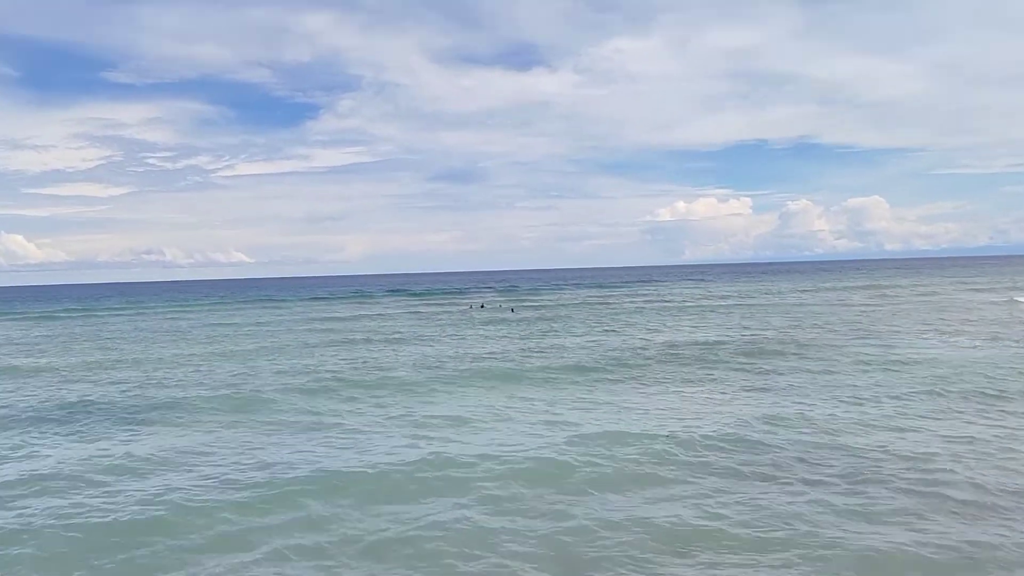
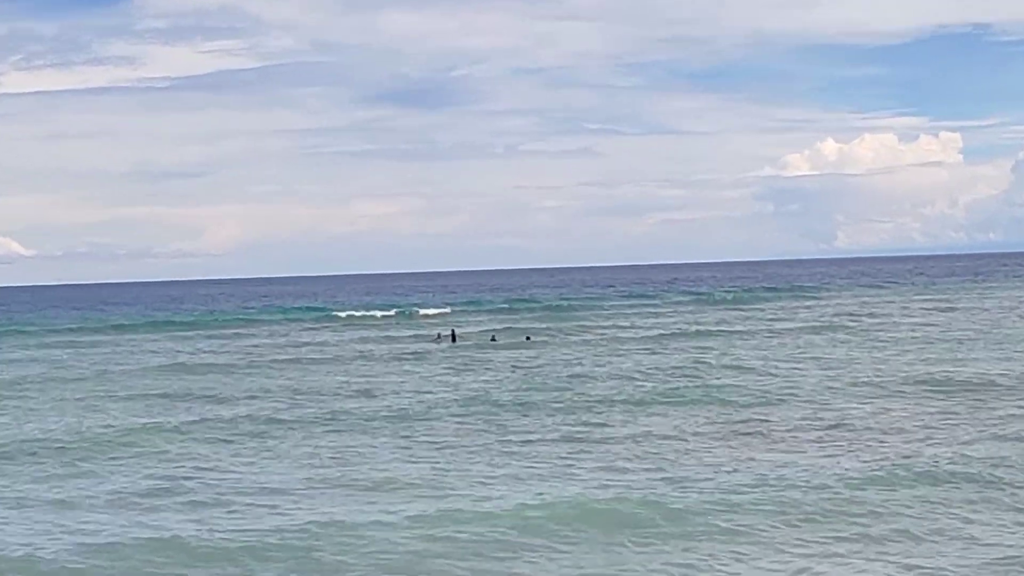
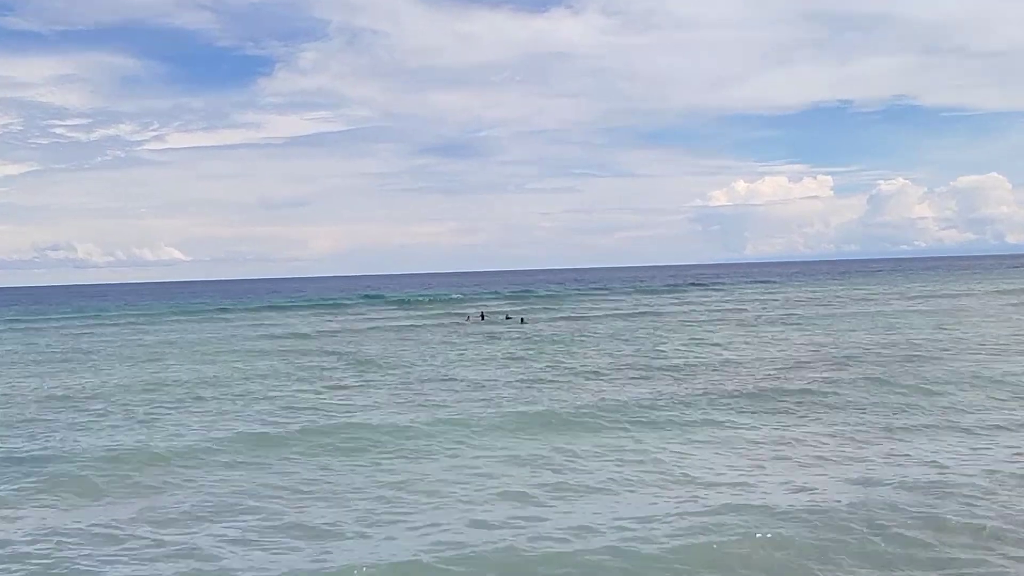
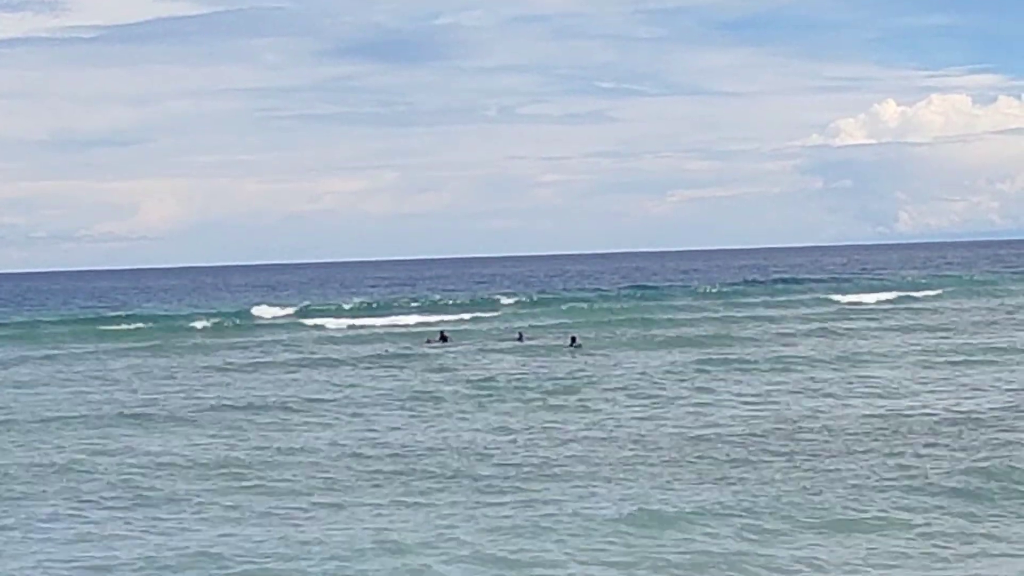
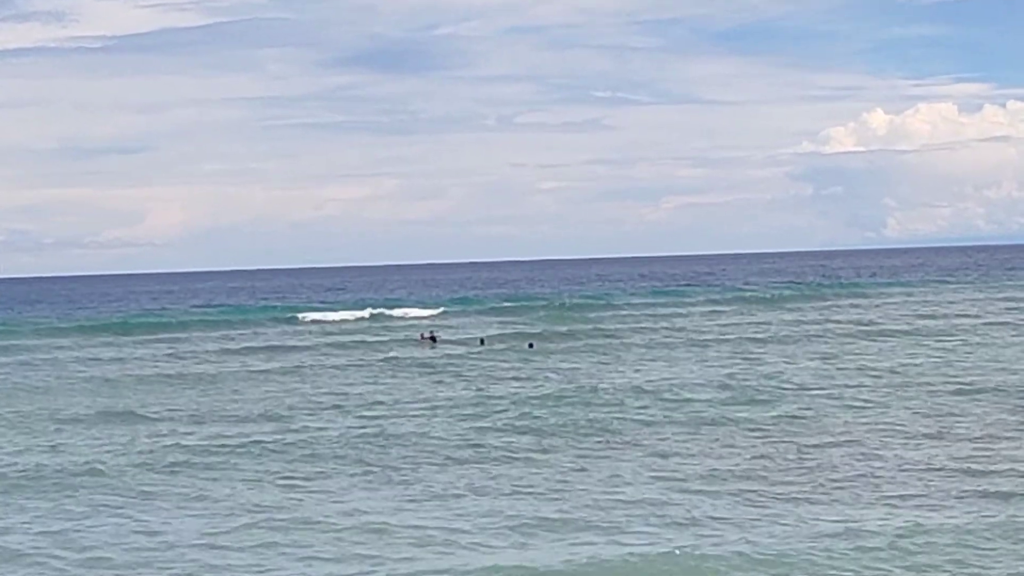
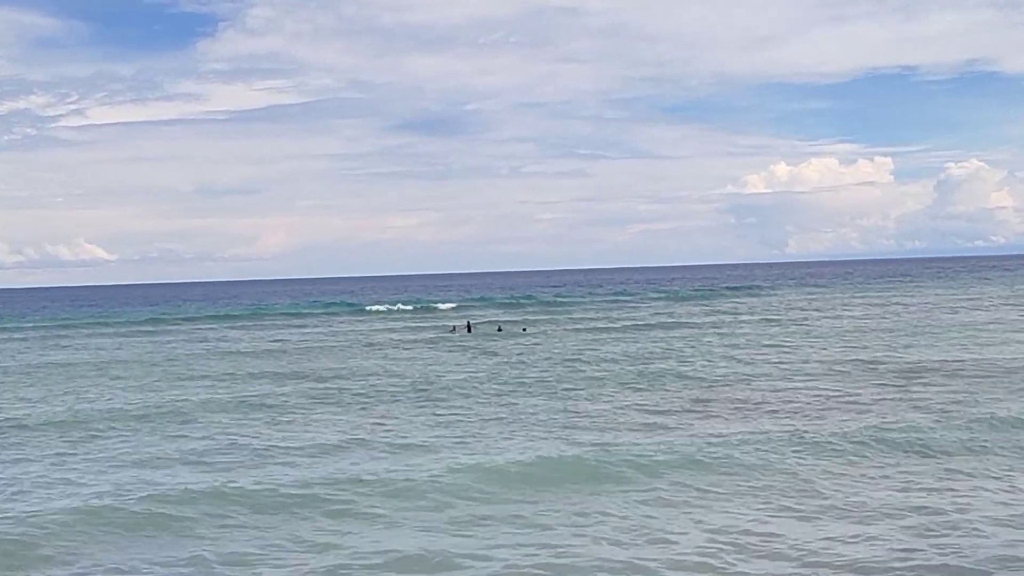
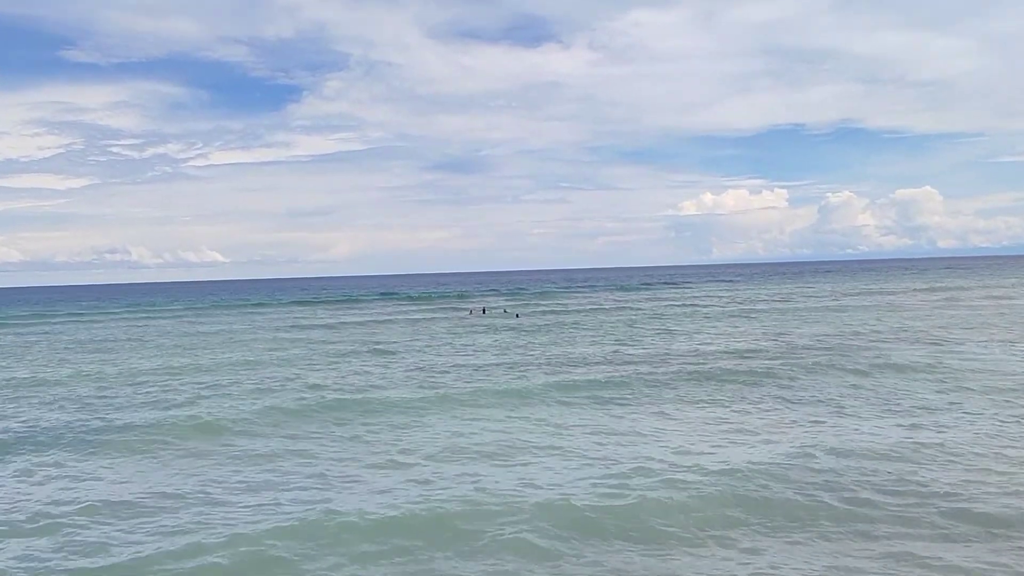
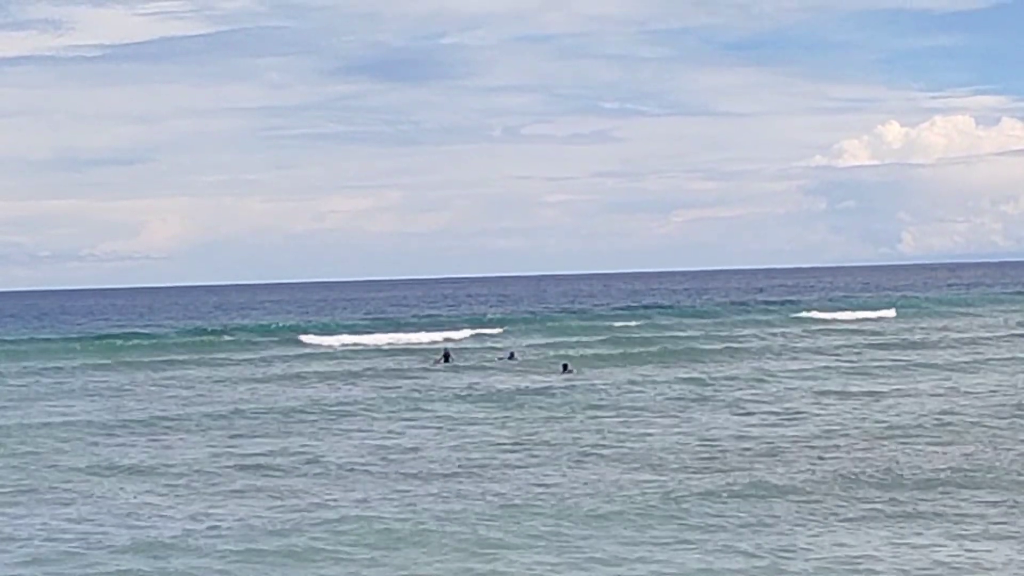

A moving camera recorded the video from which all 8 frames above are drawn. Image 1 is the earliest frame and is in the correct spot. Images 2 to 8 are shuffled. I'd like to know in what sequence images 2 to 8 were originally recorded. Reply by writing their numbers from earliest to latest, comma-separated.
7, 3, 6, 2, 5, 8, 4
